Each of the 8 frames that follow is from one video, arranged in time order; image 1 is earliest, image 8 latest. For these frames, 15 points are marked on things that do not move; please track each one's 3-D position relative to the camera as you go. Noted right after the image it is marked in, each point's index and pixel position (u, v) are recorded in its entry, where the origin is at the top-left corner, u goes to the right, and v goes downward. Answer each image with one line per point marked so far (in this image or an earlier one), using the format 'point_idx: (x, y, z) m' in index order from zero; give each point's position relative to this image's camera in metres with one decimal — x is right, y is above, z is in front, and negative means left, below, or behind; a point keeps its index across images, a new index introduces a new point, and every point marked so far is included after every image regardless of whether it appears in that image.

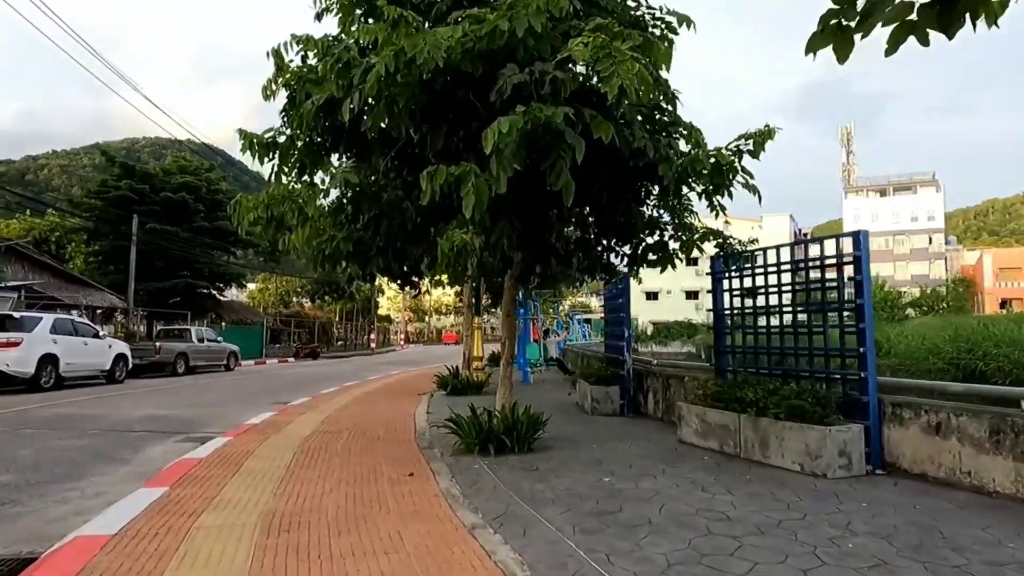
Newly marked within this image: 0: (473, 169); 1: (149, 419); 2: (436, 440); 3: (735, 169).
0: (-0.3, +0.9, +5.0) m
1: (-7.4, -2.7, +13.5) m
2: (-1.0, -2.1, +9.0) m
3: (+2.3, +1.2, +6.7) m
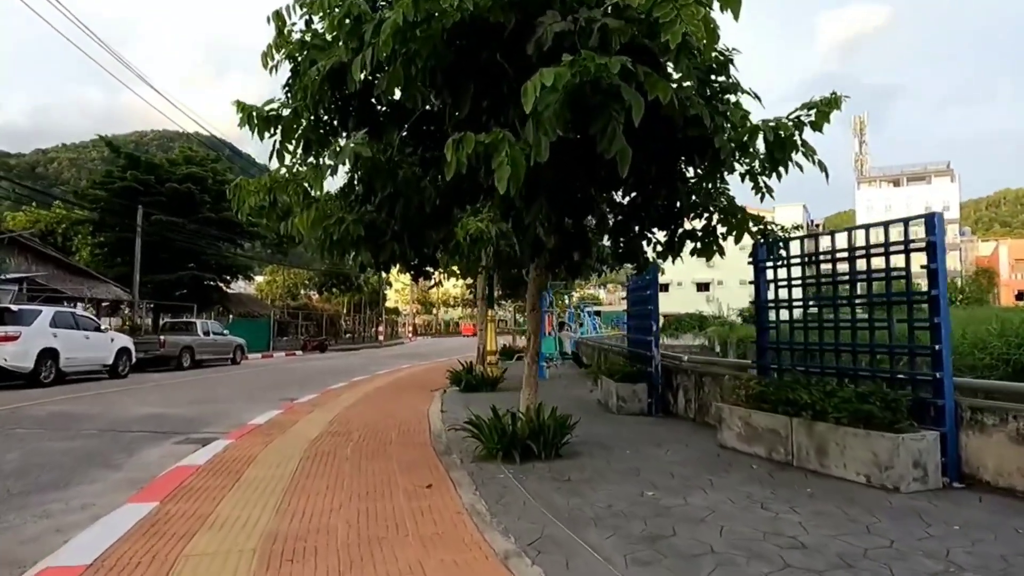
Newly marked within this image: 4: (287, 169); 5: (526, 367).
0: (0.0, +1.0, +4.3) m
1: (-7.1, -2.5, +12.9) m
2: (-0.7, -2.0, +8.3) m
3: (+2.5, +1.3, +5.9) m
4: (-2.7, +1.4, +7.9) m
5: (+0.2, -0.9, +7.9) m
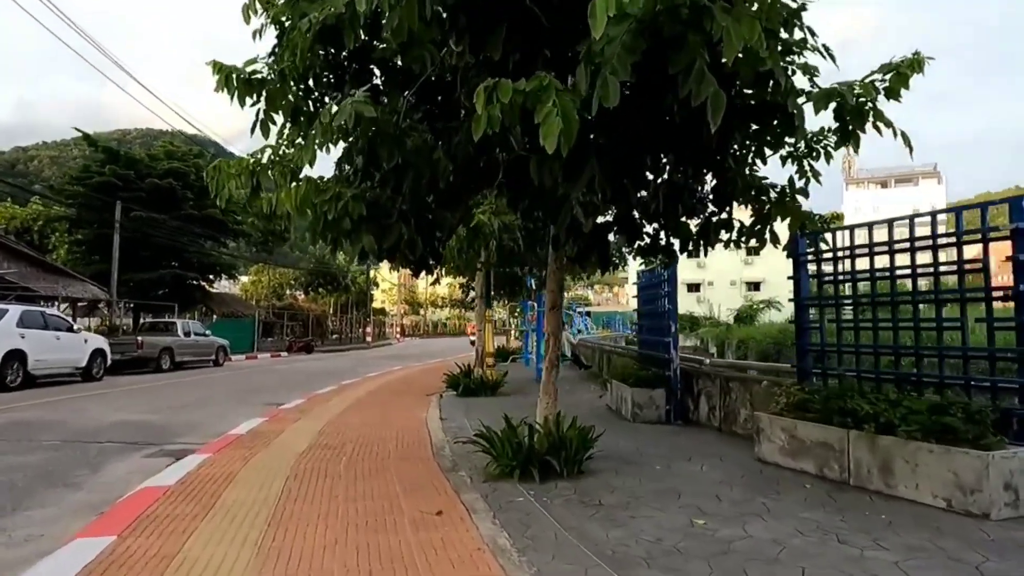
0: (+0.2, +1.0, +3.3) m
1: (-7.0, -2.4, +11.8) m
2: (-0.6, -1.9, +7.3) m
3: (+2.7, +1.3, +5.0) m
4: (-2.5, +1.5, +6.9) m
5: (+0.3, -0.9, +6.9) m
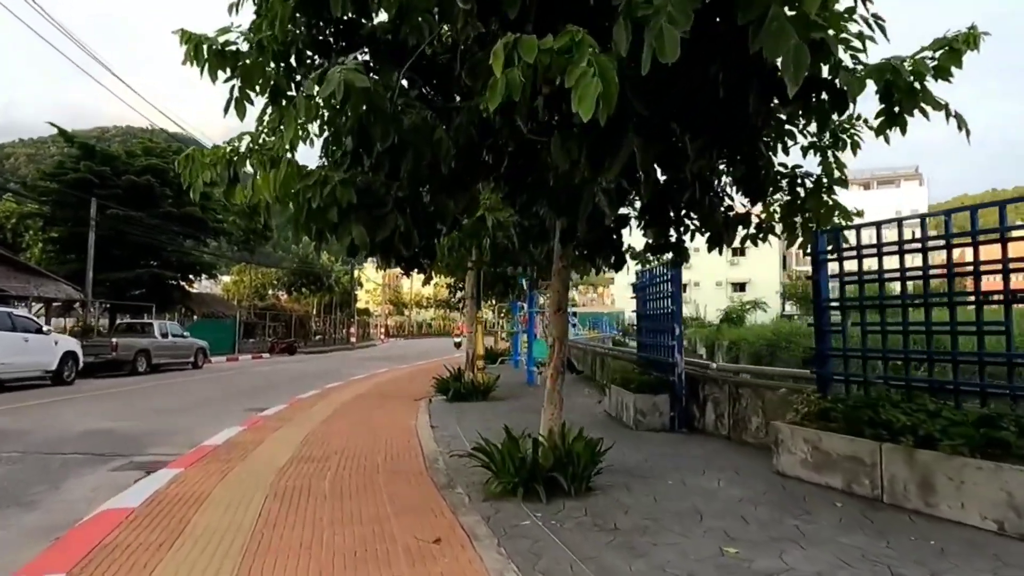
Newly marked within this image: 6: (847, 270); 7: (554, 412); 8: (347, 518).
0: (+0.3, +1.0, +2.8) m
1: (-7.1, -2.4, +11.0) m
2: (-0.6, -1.9, +6.7) m
3: (+2.8, +1.3, +4.5) m
4: (-2.5, +1.5, +6.3) m
5: (+0.3, -0.9, +6.4) m
6: (+3.6, +0.2, +7.1) m
7: (+0.4, -1.2, +6.4) m
8: (-1.4, -1.9, +5.5) m
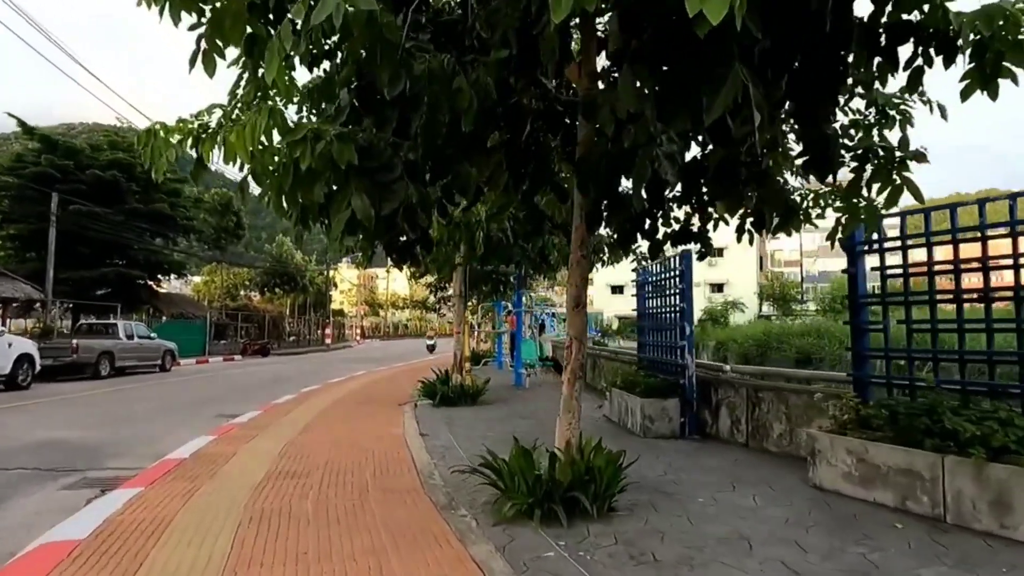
0: (+0.6, +1.1, +2.0) m
1: (-7.1, -2.4, +10.0) m
2: (-0.5, -1.8, +5.9) m
3: (+3.0, +1.4, +3.8) m
4: (-2.4, +1.5, +5.4) m
5: (+0.4, -0.8, +5.6) m
6: (+3.6, +0.3, +6.4) m
7: (+0.5, -1.1, +5.6) m
8: (-1.2, -1.9, +4.7) m
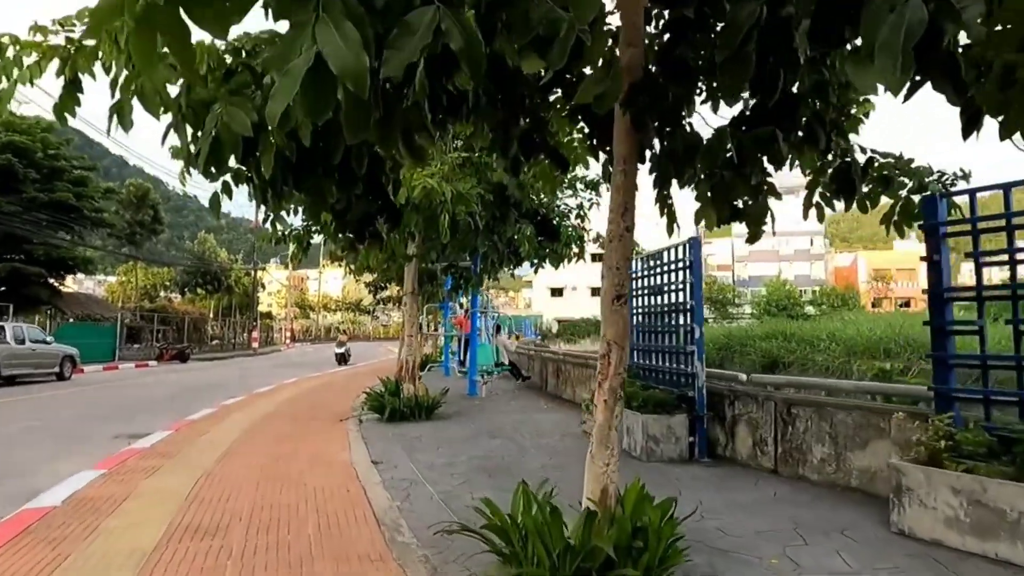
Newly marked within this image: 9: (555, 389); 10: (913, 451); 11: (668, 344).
0: (+1.0, +1.2, +0.4) m
1: (-7.5, -2.3, +7.6) m
2: (-0.4, -1.8, +4.2) m
3: (+3.2, +1.5, +2.5) m
4: (-2.3, +1.6, +3.5) m
5: (+0.5, -0.7, +4.0) m
6: (+3.6, +0.3, +5.1) m
7: (+0.6, -1.0, +4.0) m
8: (-1.1, -1.8, +2.9) m
9: (+1.0, -2.3, +15.1) m
10: (+3.1, -1.2, +5.1) m
11: (+2.0, -0.7, +8.6) m
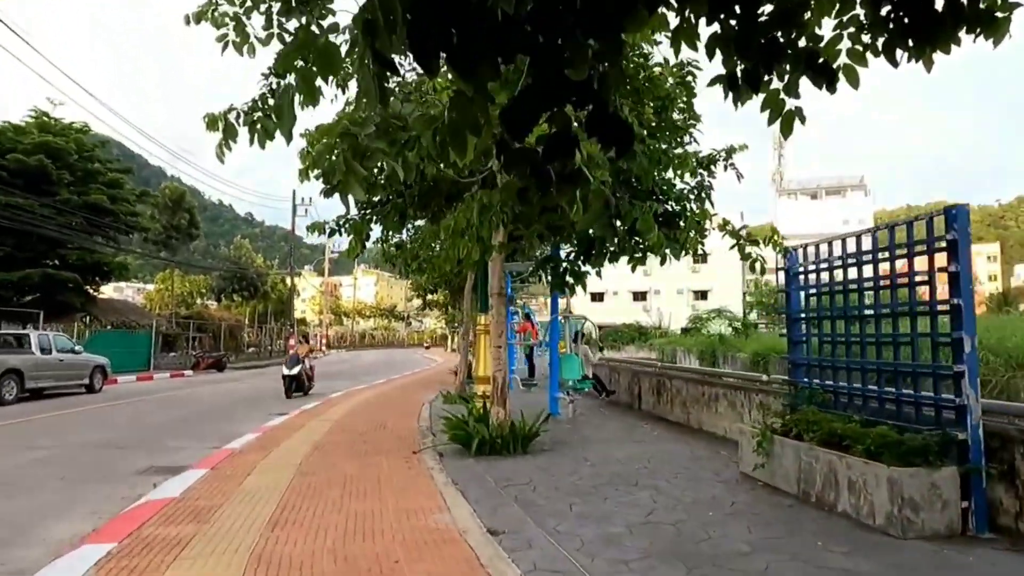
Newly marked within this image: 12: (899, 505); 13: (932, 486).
0: (+2.1, +1.3, -2.0) m
1: (-6.0, -2.2, +5.5) m
2: (+0.9, -1.7, +1.8) m
3: (+4.4, +1.6, -0.1) m
4: (-1.0, +1.7, +1.3) m
5: (+1.8, -0.6, +1.6) m
6: (+4.9, +0.4, +2.6) m
7: (+1.8, -0.9, +1.6) m
8: (+0.2, -1.7, +0.5) m
9: (+2.8, -2.3, +12.7) m
10: (+4.4, -1.1, +2.6) m
11: (+3.5, -0.7, +6.1) m
12: (+3.0, -1.7, +5.1) m
13: (+3.2, -1.5, +5.1) m
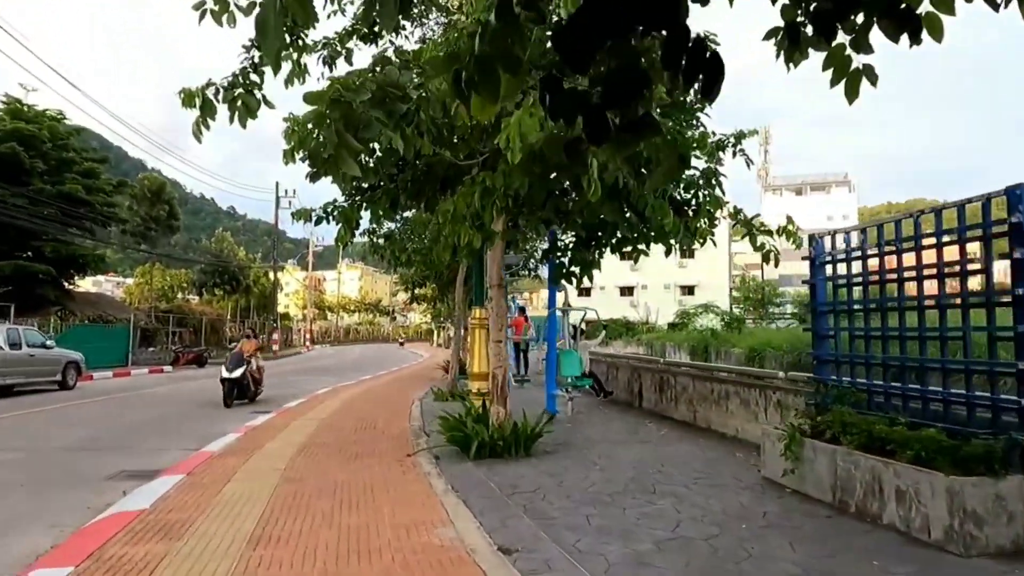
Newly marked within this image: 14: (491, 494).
0: (+2.4, +1.4, -2.6) m
1: (-5.9, -2.1, +4.8) m
2: (+1.0, -1.6, +1.3) m
3: (+4.7, +1.6, -0.6) m
4: (-0.8, +1.8, +0.6) m
5: (+2.0, -0.6, +1.0) m
6: (+5.1, +0.5, +2.1) m
7: (+2.0, -0.9, +1.0) m
8: (+0.4, -1.6, -0.1) m
9: (+2.7, -2.2, +12.2) m
10: (+4.6, -1.1, +2.1) m
11: (+3.5, -0.6, +5.6) m
12: (+3.1, -1.6, +4.6) m
13: (+3.3, -1.4, +4.5) m
14: (-0.2, -2.0, +6.3) m
